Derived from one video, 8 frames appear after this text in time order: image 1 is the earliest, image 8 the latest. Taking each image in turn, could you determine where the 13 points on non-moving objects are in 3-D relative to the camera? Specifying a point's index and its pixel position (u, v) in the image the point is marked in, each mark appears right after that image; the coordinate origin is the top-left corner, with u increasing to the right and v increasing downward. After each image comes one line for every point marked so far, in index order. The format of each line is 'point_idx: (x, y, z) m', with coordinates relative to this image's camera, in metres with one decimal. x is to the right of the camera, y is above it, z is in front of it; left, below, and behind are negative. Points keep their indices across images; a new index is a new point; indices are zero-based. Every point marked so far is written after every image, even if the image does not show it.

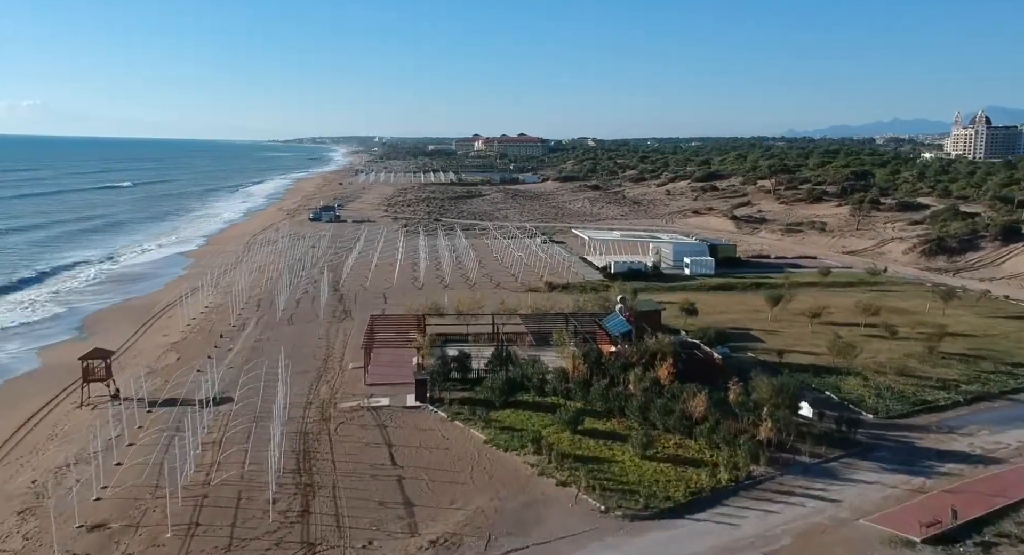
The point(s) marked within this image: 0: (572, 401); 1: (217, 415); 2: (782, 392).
0: (+1.2, -2.5, +17.5) m
1: (-5.8, -2.7, +17.1) m
2: (+5.0, -2.1, +15.9) m
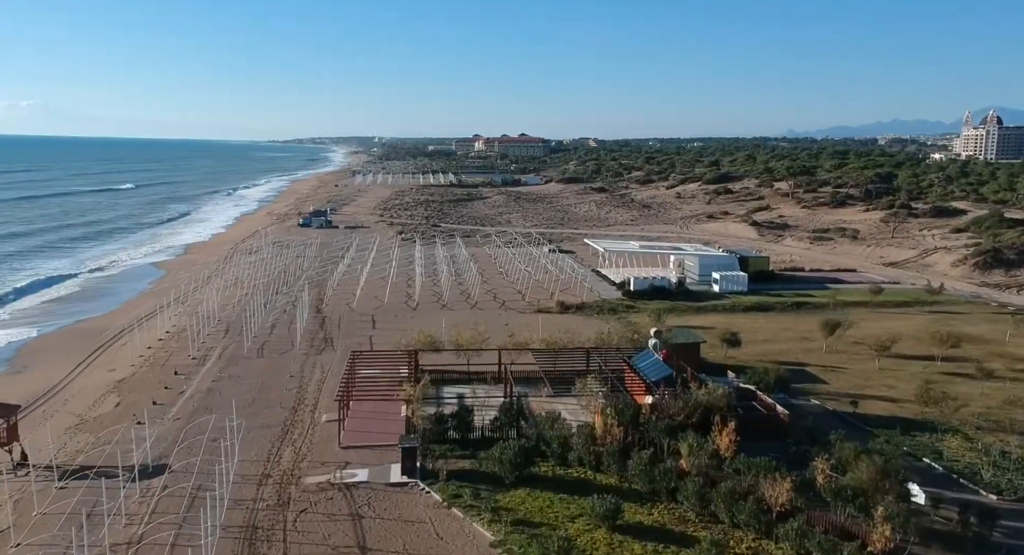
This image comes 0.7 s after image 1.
0: (+1.4, -3.1, +13.5) m
1: (-5.6, -3.3, +13.1) m
2: (+5.2, -2.7, +11.9) m
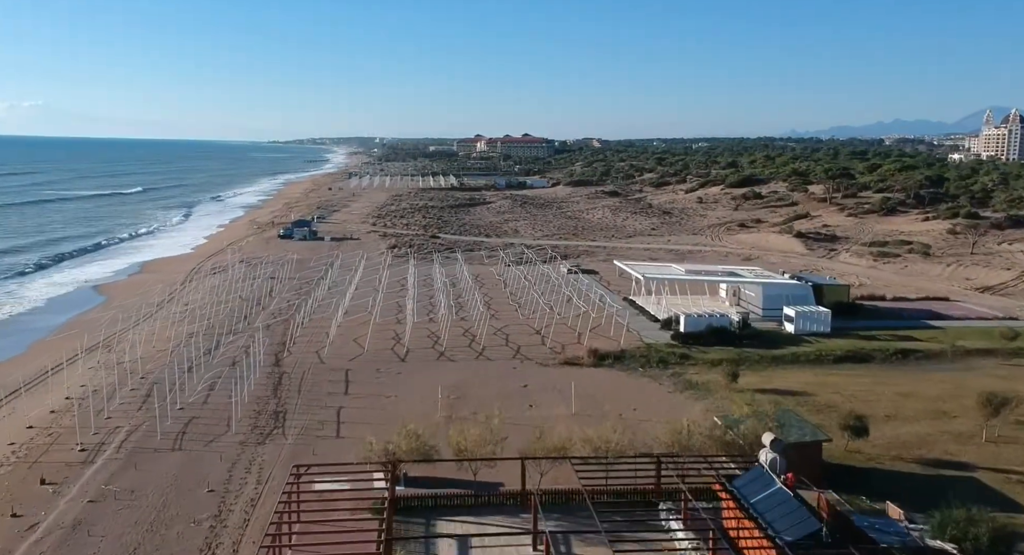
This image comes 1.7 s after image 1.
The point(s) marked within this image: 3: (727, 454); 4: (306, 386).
0: (+1.9, -4.1, +6.8) m
1: (-5.2, -4.3, +6.4) m
2: (+5.6, -3.7, +5.2) m
3: (+3.1, -2.6, +12.5) m
4: (-4.7, -2.4, +19.6) m
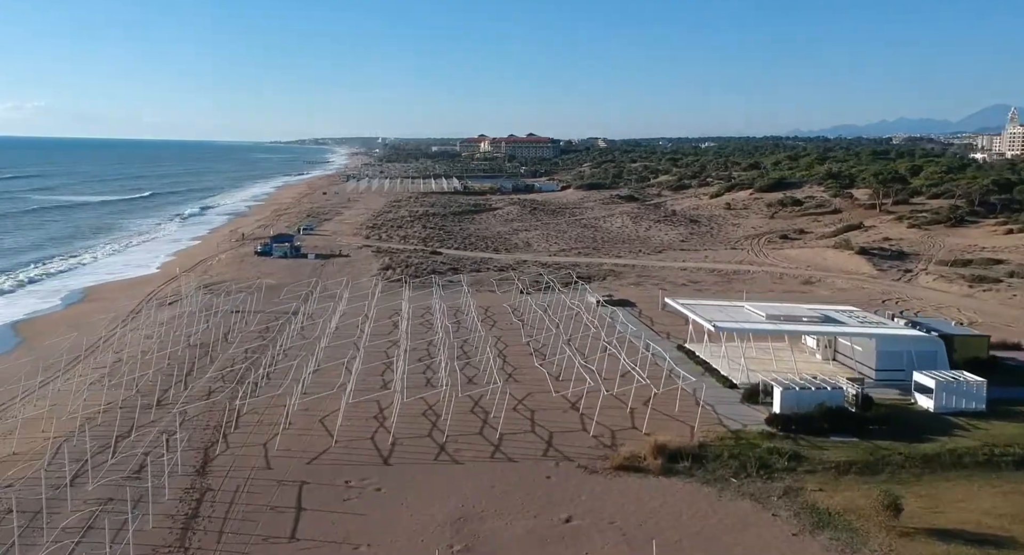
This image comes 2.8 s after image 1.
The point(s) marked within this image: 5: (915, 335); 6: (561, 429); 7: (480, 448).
0: (+2.4, -5.2, 0.0) m
1: (-4.7, -5.5, -0.3) m
2: (+6.1, -4.8, -1.6) m
3: (+3.6, -3.7, +5.7) m
4: (-4.1, -3.6, +12.9) m
5: (+8.9, -1.3, +19.1) m
6: (+1.0, -2.9, +16.6) m
7: (-0.6, -3.1, +15.8) m
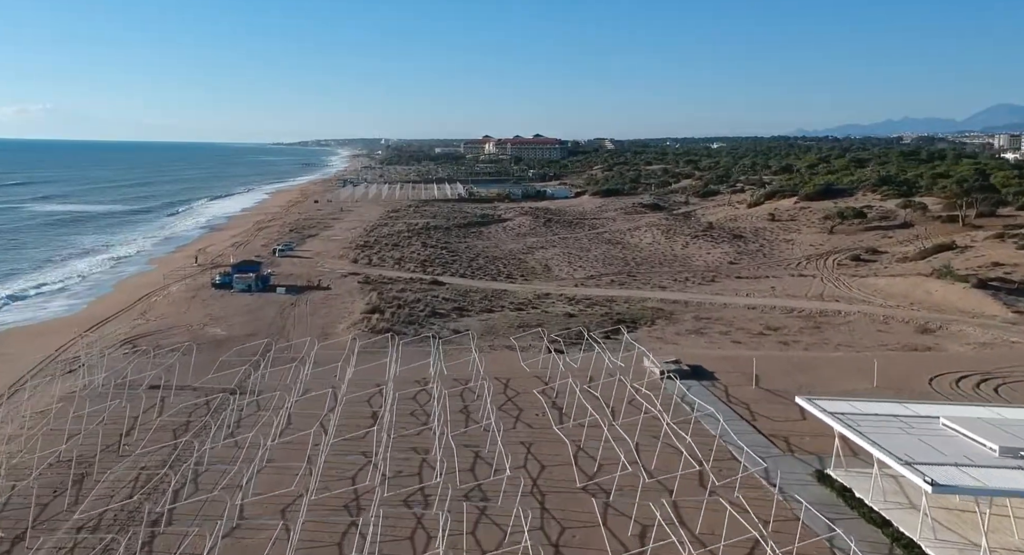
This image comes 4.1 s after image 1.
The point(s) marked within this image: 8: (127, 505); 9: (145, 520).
0: (+3.0, -6.7, -8.6) m
1: (-4.1, -7.0, -8.9) m
2: (+6.7, -6.3, -10.1) m
3: (+4.2, -5.1, -2.8) m
4: (-3.5, -5.0, +4.3) m
5: (+9.6, -2.7, +10.5) m
6: (+1.6, -4.4, +8.1) m
7: (+0.1, -4.6, +7.2) m
8: (-6.1, -3.6, +13.4) m
9: (-5.5, -3.6, +12.8) m
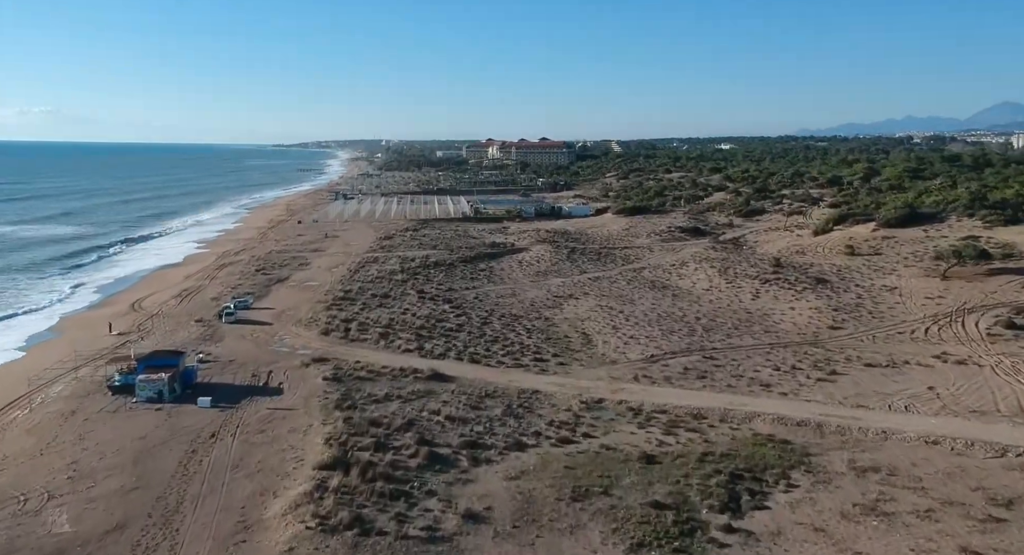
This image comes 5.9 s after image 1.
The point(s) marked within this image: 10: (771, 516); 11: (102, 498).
0: (+3.9, -9.4, -20.0) m
1: (-3.2, -9.7, -20.2) m
2: (+7.6, -8.9, -21.5) m
3: (+5.1, -7.8, -14.2) m
4: (-2.6, -7.8, -7.0) m
5: (+10.5, -5.4, -0.9) m
6: (+2.6, -7.1, -3.3) m
7: (+1.0, -7.3, -4.2) m
8: (-5.1, -6.3, +2.1) m
9: (-4.5, -6.4, +1.4) m
10: (+5.1, -4.4, +16.3) m
11: (-7.9, -4.4, +16.5) m
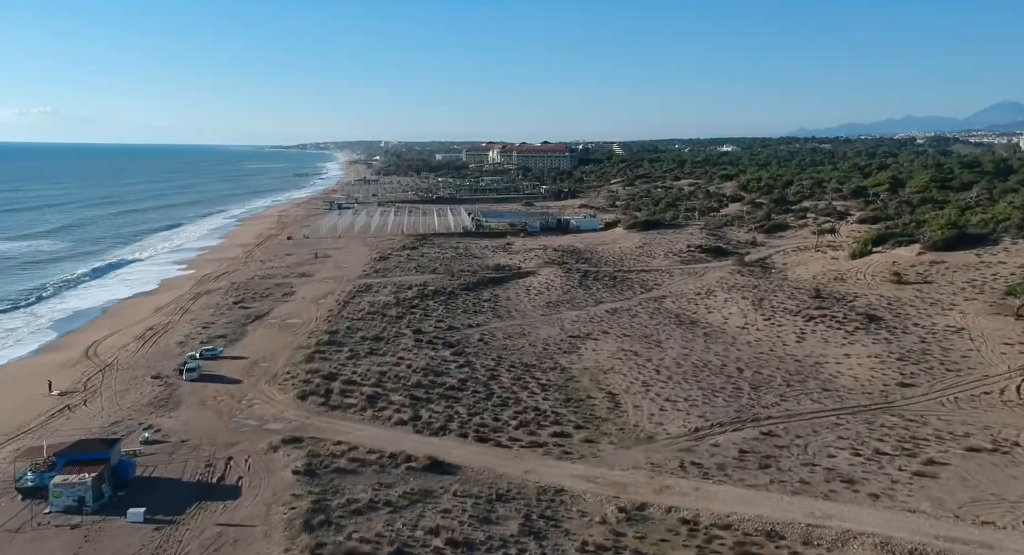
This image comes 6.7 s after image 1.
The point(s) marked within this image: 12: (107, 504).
0: (+4.3, -10.9, -25.1) m
1: (-2.7, -11.2, -25.4) m
2: (+8.1, -10.4, -26.7) m
3: (+5.6, -9.3, -19.4) m
4: (-2.1, -9.3, -12.2) m
5: (+10.9, -6.9, -6.1) m
6: (+3.0, -8.6, -8.5) m
7: (+1.5, -8.9, -9.3) m
8: (-4.7, -7.9, -3.1) m
9: (-4.1, -7.9, -3.7) m
10: (+5.5, -6.0, +11.1) m
11: (-7.5, -6.0, +11.4) m
12: (-8.7, -4.8, +18.9) m
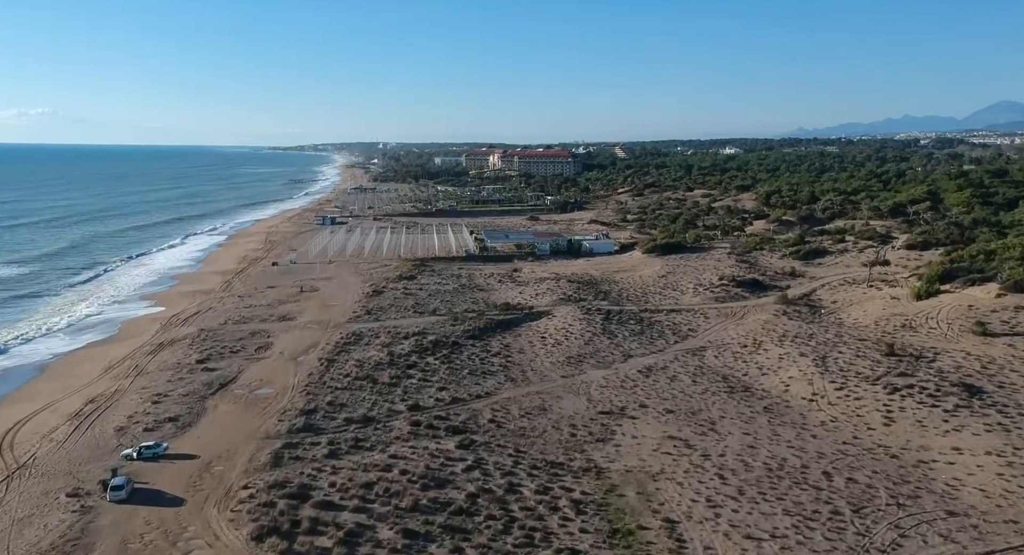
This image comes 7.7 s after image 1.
0: (+5.0, -13.1, -32.0) m
1: (-2.0, -13.4, -32.3) m
2: (+8.8, -12.6, -33.5) m
3: (+6.3, -11.5, -26.2) m
4: (-1.4, -11.5, -19.0) m
5: (+11.6, -9.1, -12.9) m
6: (+3.7, -10.8, -15.3) m
7: (+2.2, -11.1, -16.2) m
8: (-4.0, -10.1, -9.9) m
9: (-3.4, -10.2, -10.6) m
10: (+6.1, -8.2, +4.3) m
11: (-6.8, -8.2, +4.5) m
12: (-8.0, -7.1, +12.1) m
